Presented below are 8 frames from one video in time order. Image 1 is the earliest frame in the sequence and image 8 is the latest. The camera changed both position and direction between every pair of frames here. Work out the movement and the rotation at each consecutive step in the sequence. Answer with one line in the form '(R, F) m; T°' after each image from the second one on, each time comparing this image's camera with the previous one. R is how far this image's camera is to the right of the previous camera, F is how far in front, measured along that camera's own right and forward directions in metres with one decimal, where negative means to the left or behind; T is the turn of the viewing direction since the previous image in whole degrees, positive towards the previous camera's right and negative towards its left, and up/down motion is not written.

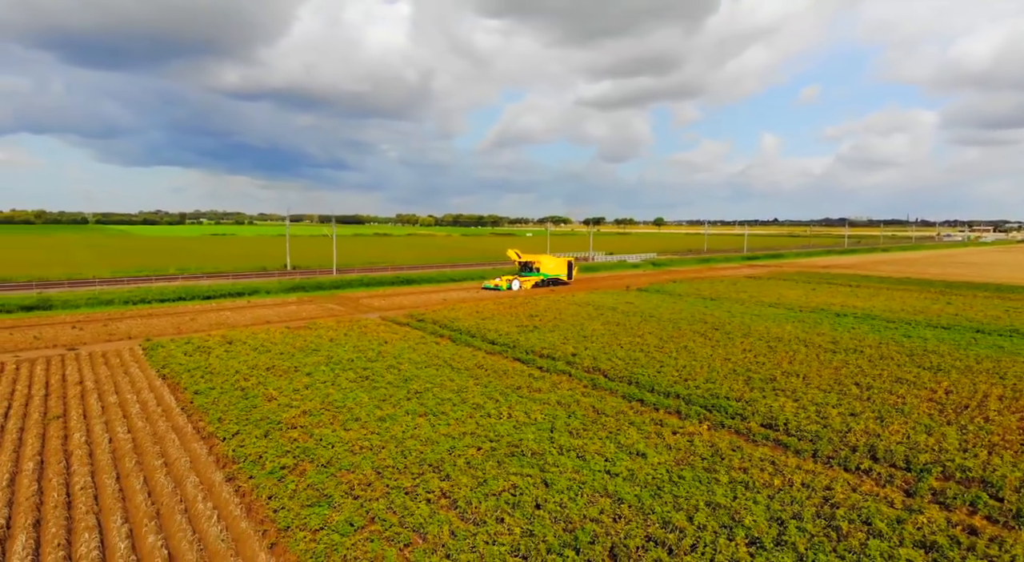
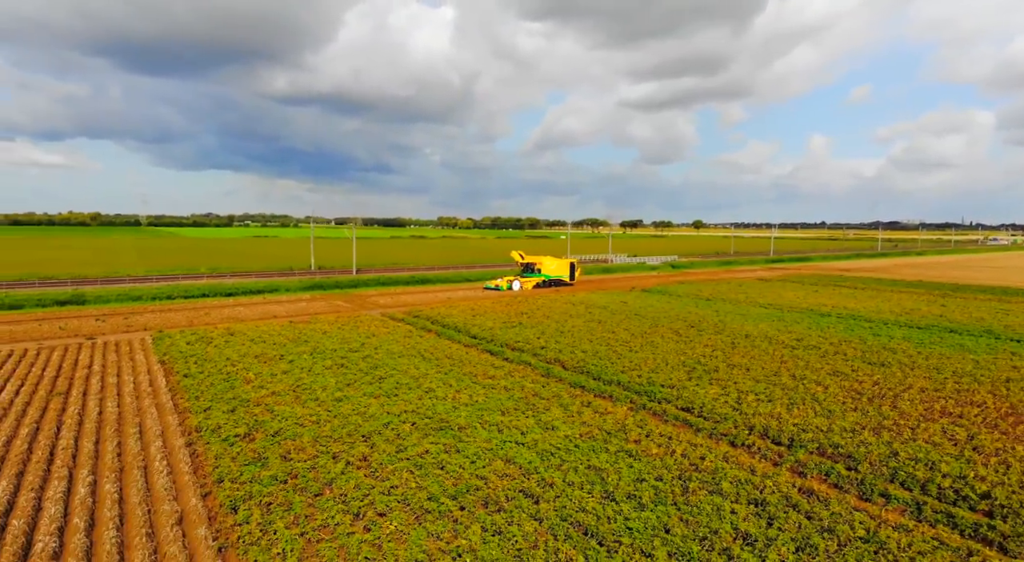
(+2.7, -1.3) m; -3°
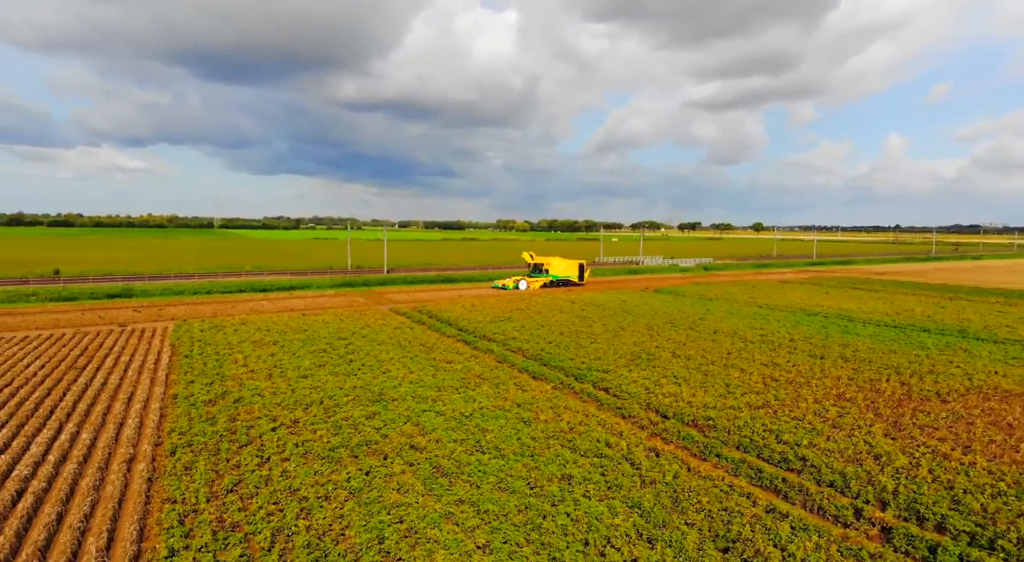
(+3.5, -1.6) m; -4°
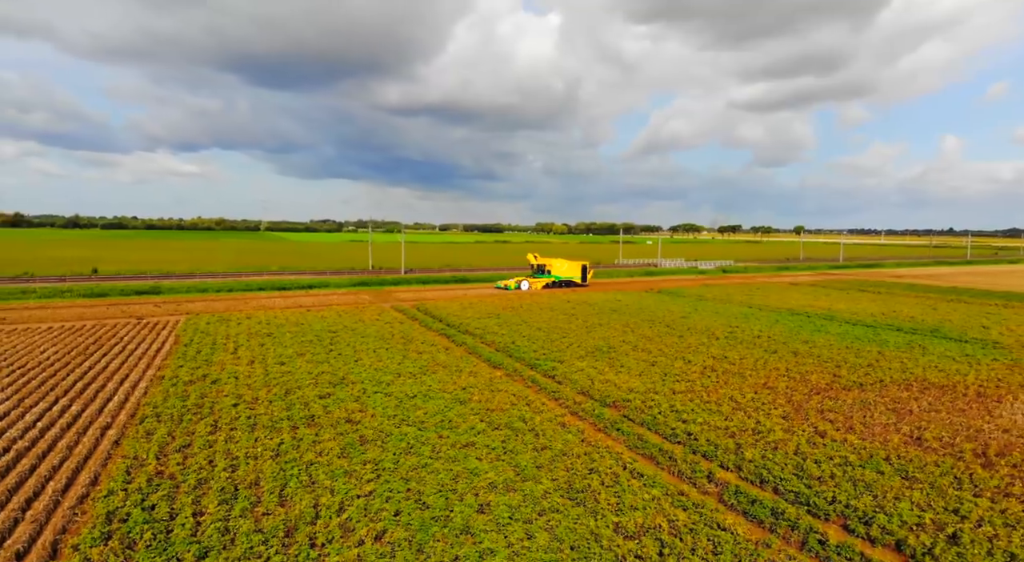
(+2.5, -1.2) m; -3°
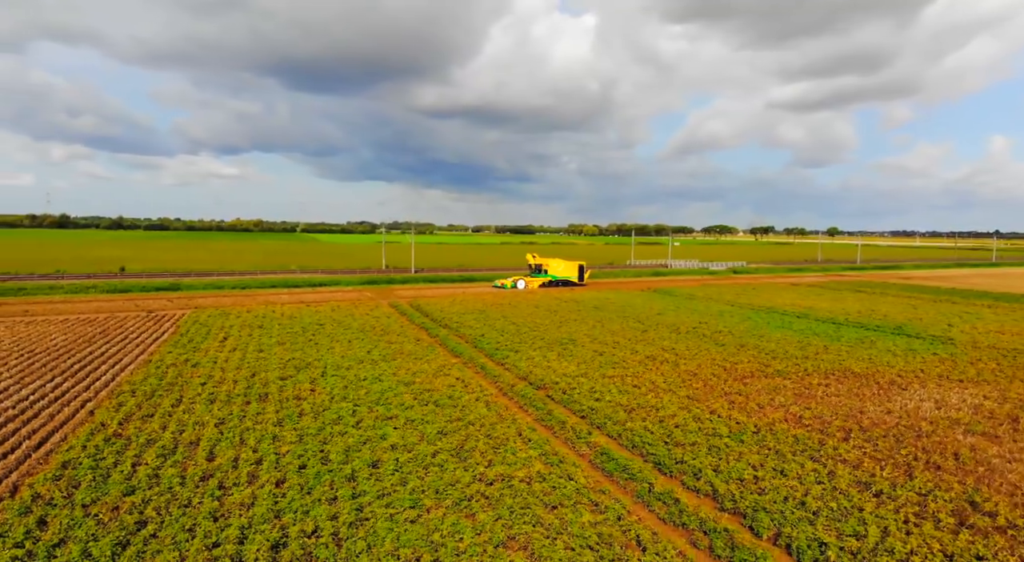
(+2.5, -1.3) m; -2°
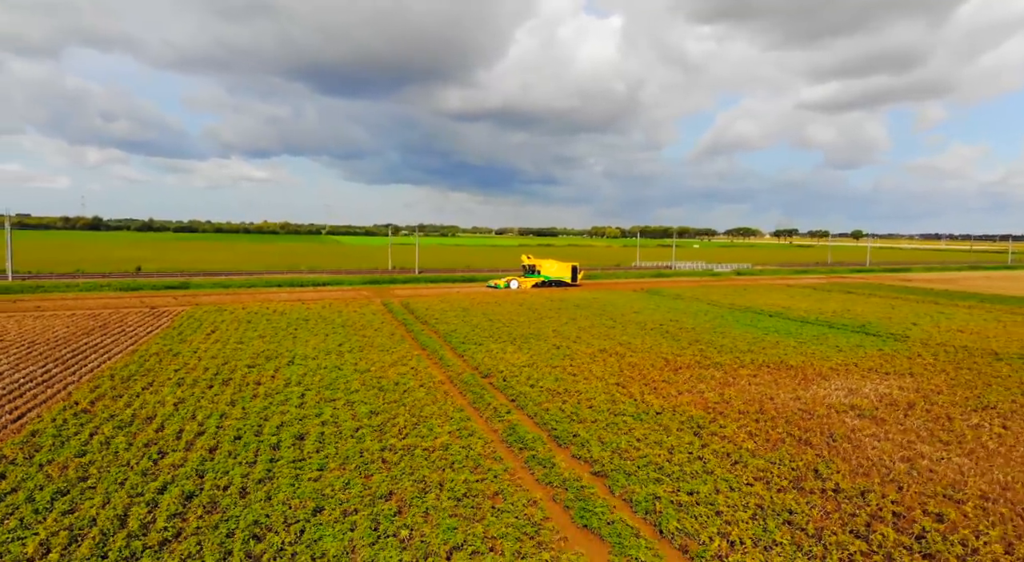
(+2.1, -1.1) m; -1°
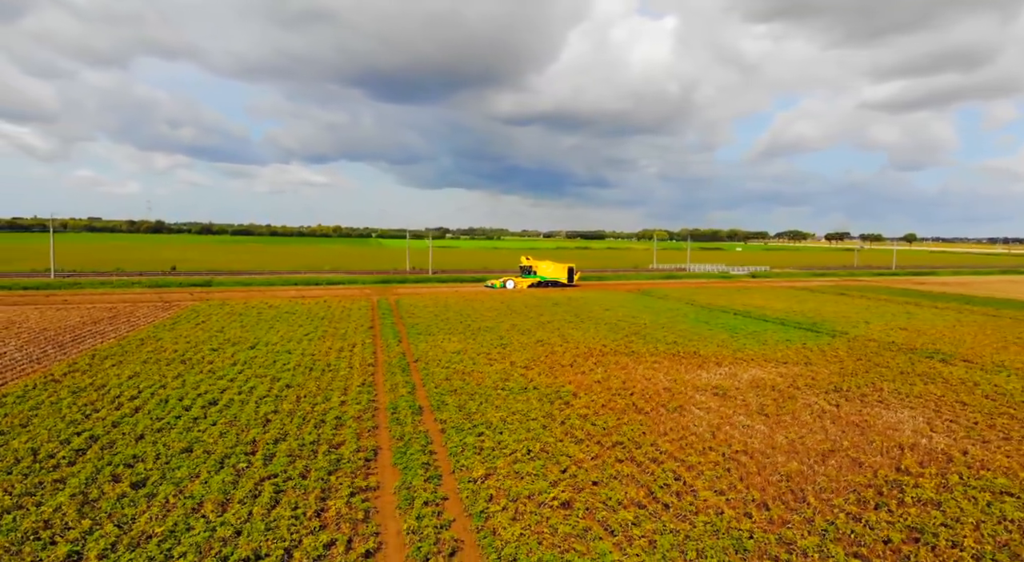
(+3.5, -1.6) m; -3°
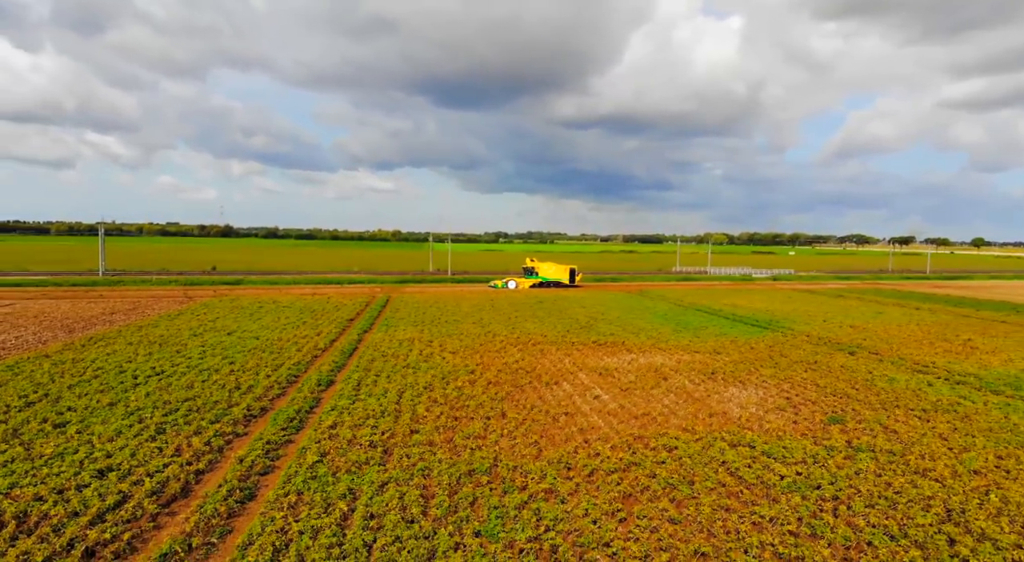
(+3.7, -1.6) m; -3°
